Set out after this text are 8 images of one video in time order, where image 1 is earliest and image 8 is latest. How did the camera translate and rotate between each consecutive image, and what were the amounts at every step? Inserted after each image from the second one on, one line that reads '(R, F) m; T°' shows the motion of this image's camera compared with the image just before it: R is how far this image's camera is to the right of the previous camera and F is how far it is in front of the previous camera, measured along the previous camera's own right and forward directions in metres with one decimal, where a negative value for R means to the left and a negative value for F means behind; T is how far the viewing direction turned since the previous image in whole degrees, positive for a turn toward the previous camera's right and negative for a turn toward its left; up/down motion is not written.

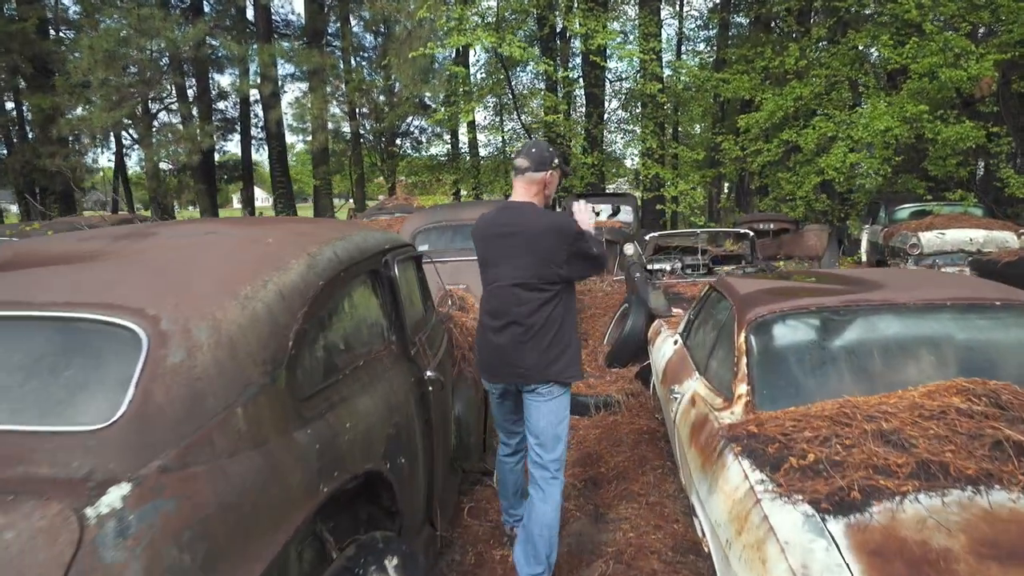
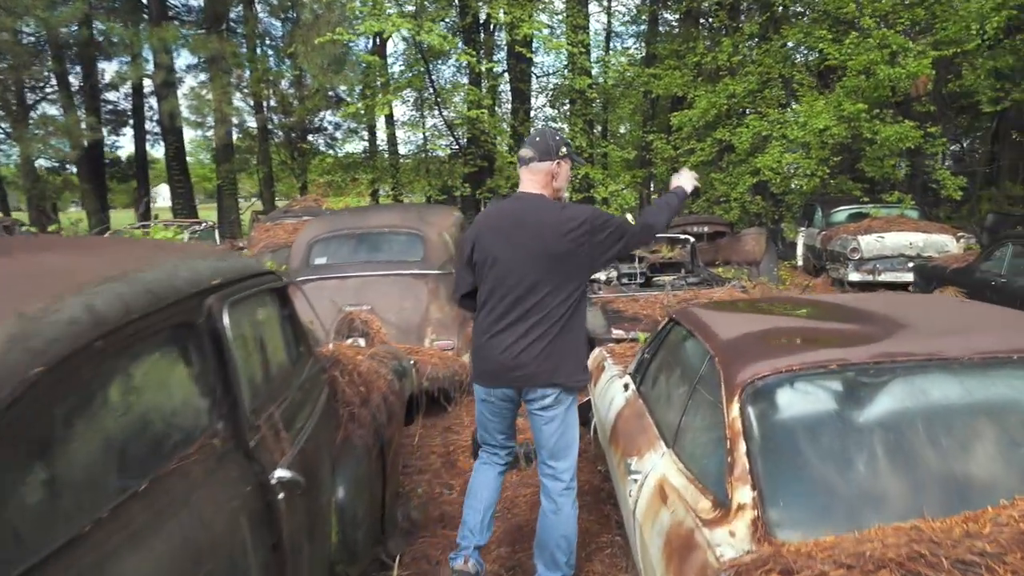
(+0.1, +0.9) m; +6°
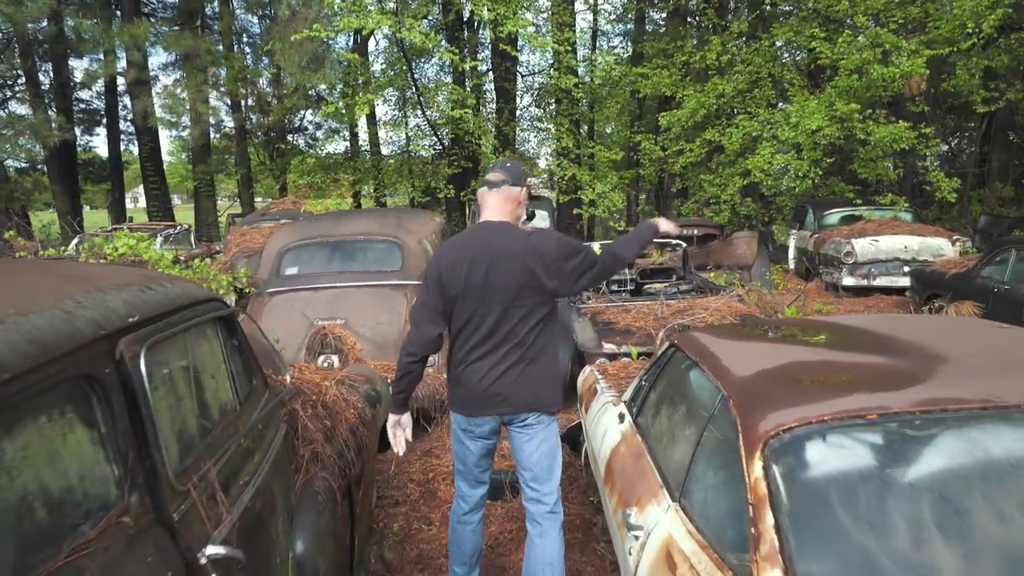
(0.0, +0.3) m; +1°
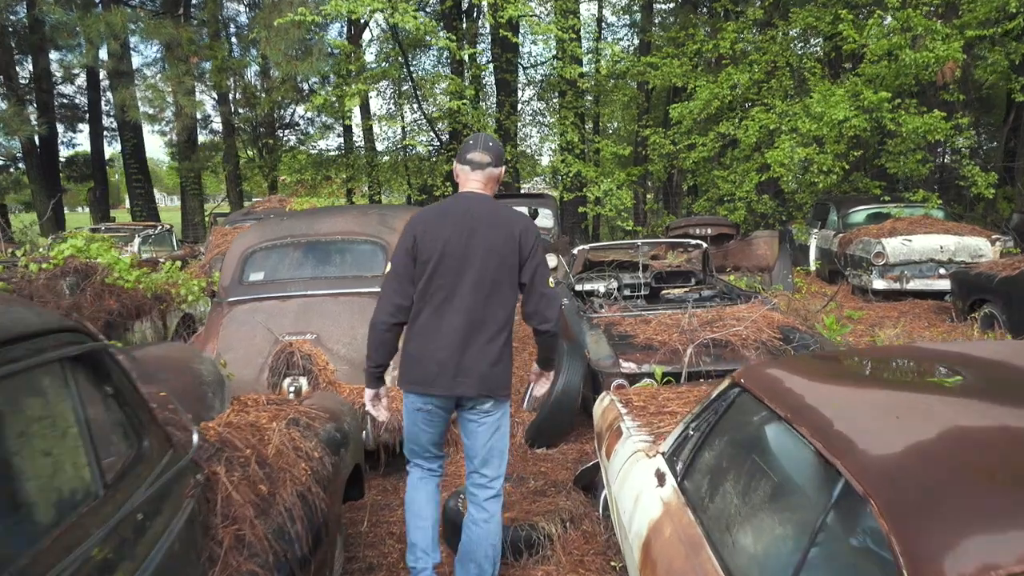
(0.0, +0.7) m; 0°
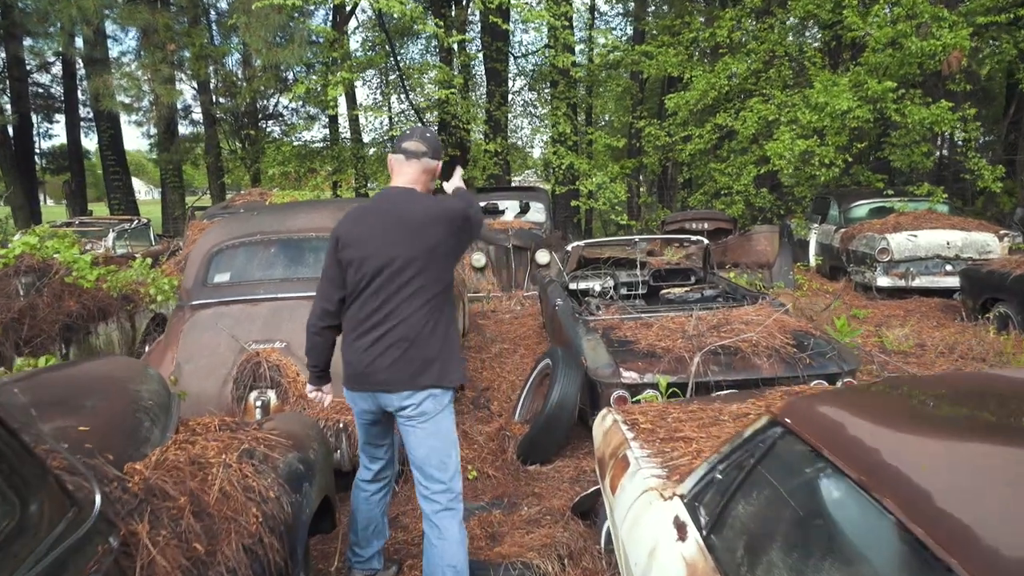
(0.0, +0.4) m; +1°
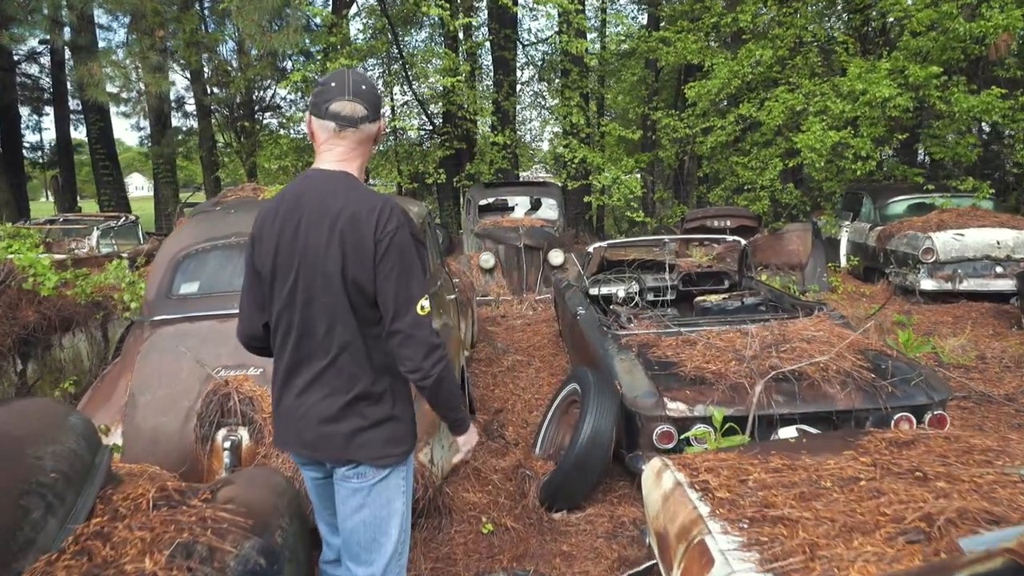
(-0.1, +0.6) m; 0°
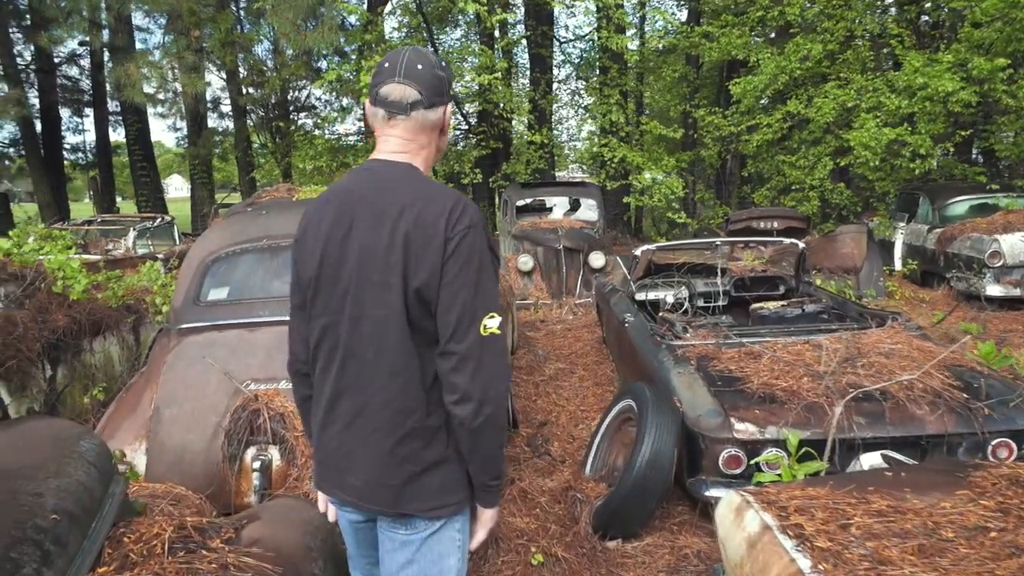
(-0.1, +0.3) m; -2°
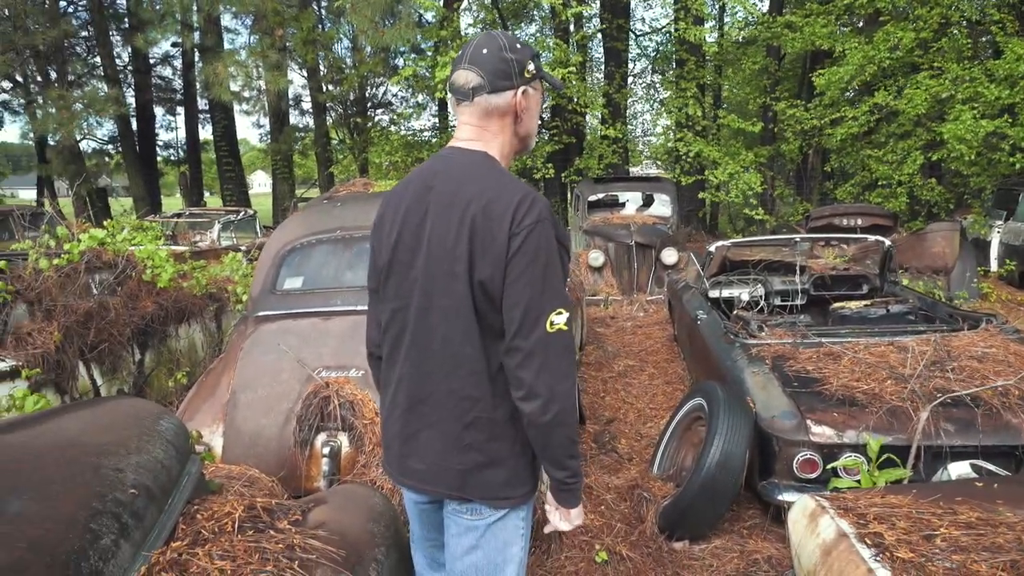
(0.0, 0.0) m; -6°
